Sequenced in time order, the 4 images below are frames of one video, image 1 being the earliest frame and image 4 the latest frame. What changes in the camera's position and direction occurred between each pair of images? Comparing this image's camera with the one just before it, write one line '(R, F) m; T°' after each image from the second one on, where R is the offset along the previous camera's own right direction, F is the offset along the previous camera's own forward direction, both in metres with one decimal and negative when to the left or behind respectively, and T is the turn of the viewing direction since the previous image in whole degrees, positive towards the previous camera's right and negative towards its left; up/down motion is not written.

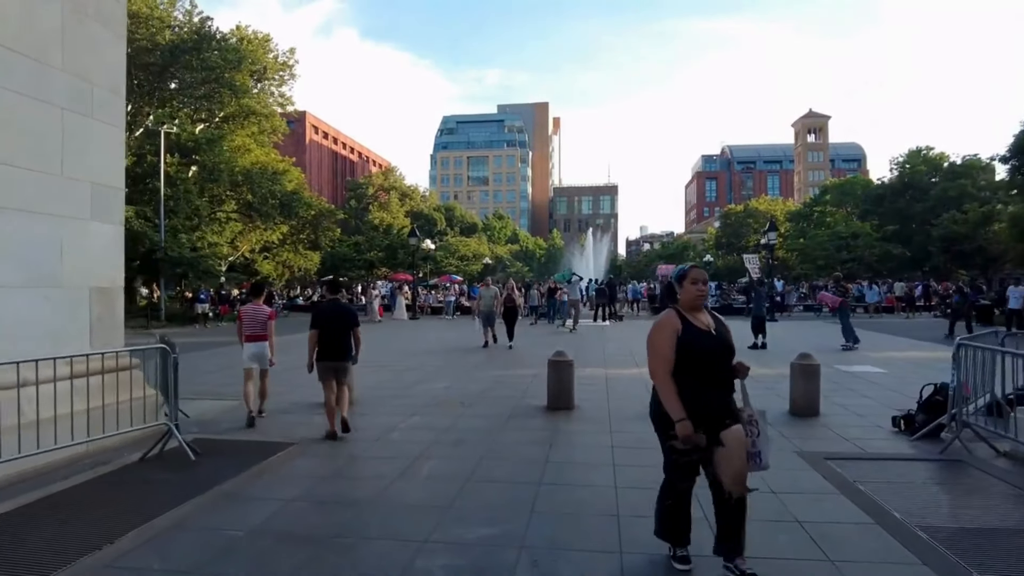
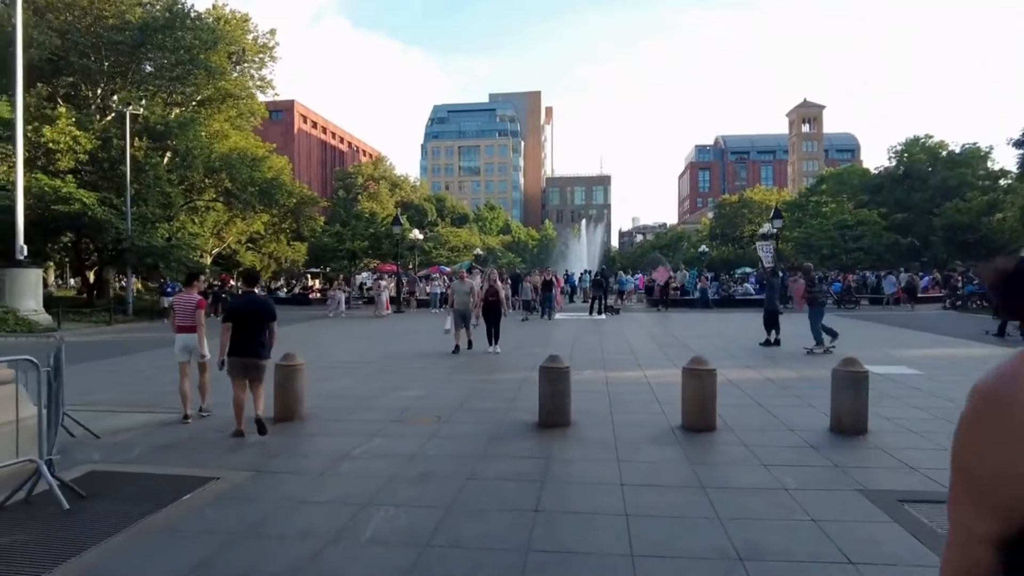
(+0.1, +1.7) m; +1°
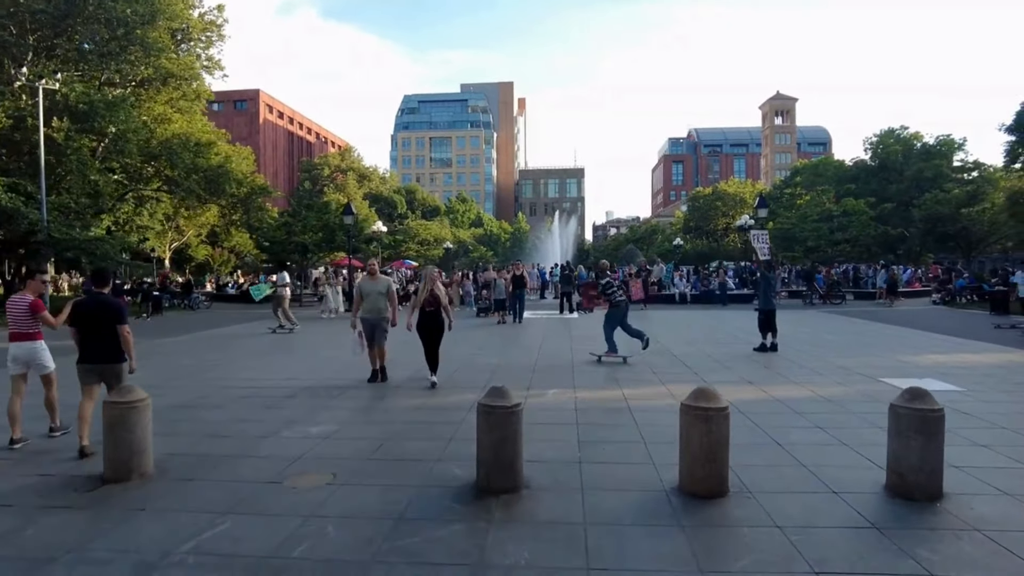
(+0.4, +2.5) m; +2°
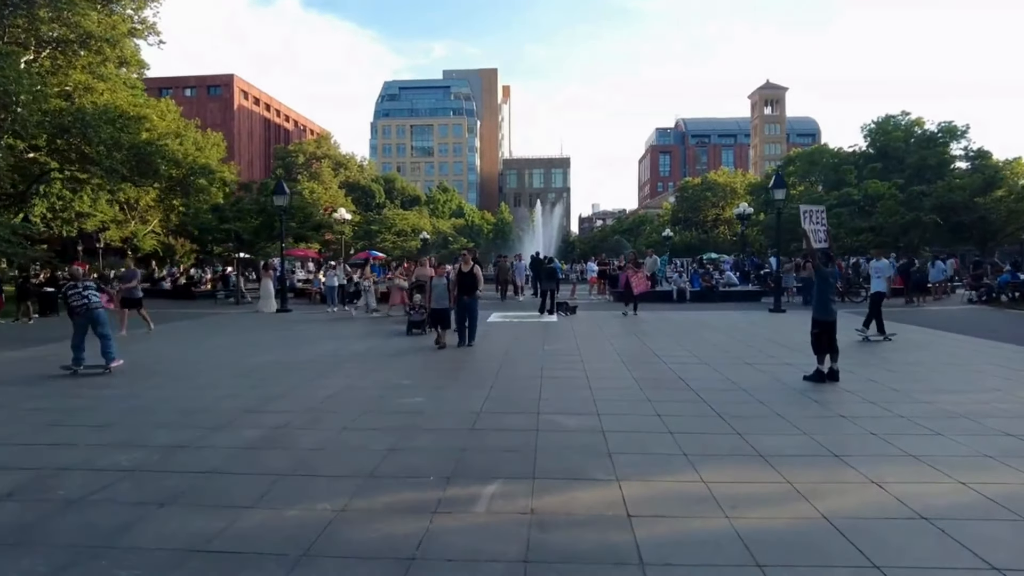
(+0.7, +4.6) m; +1°
